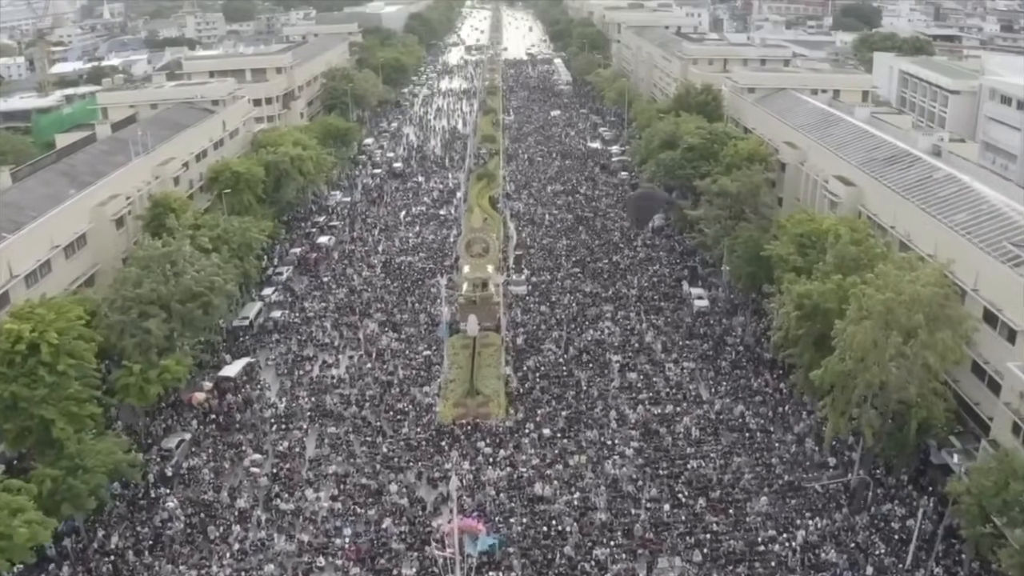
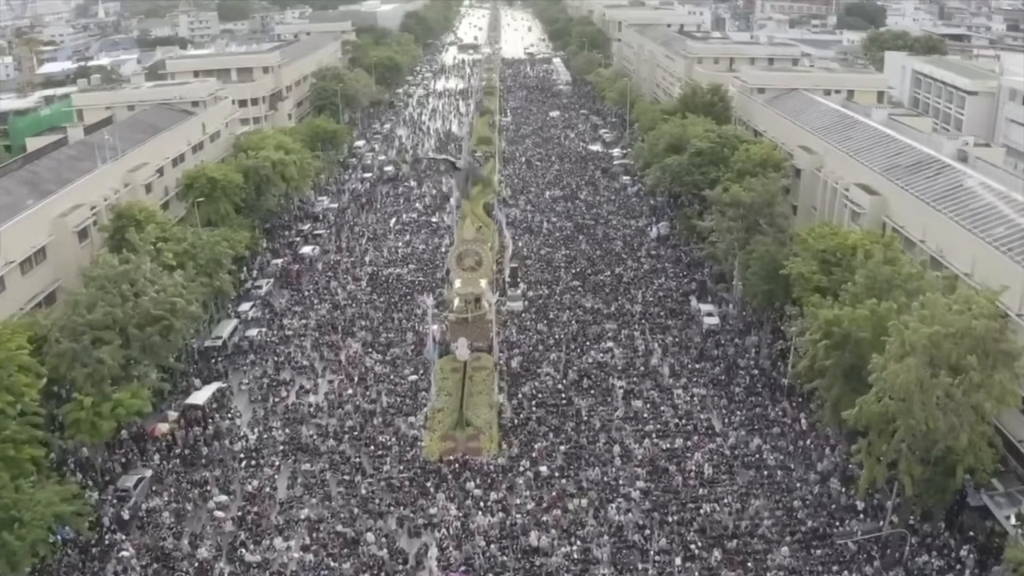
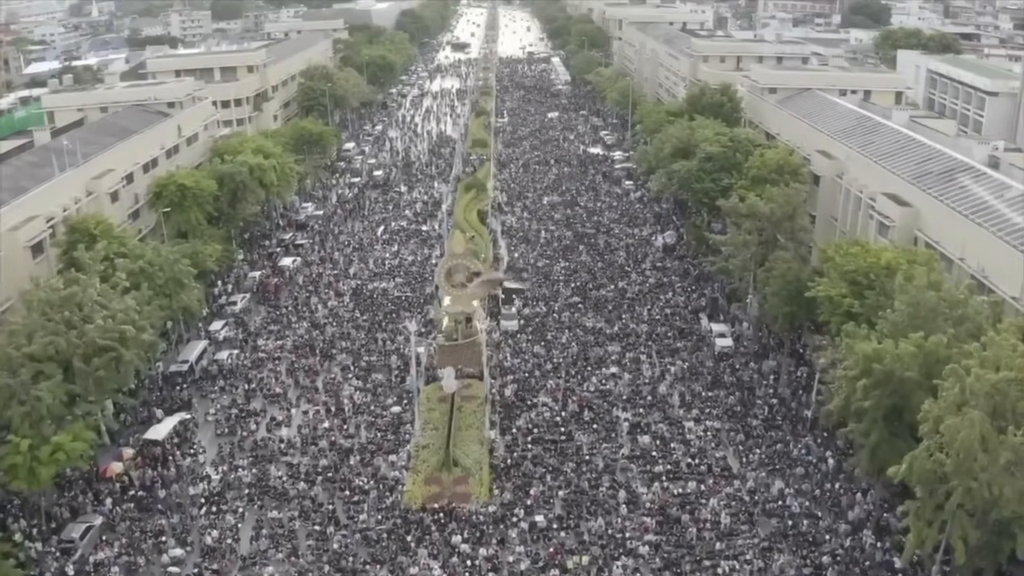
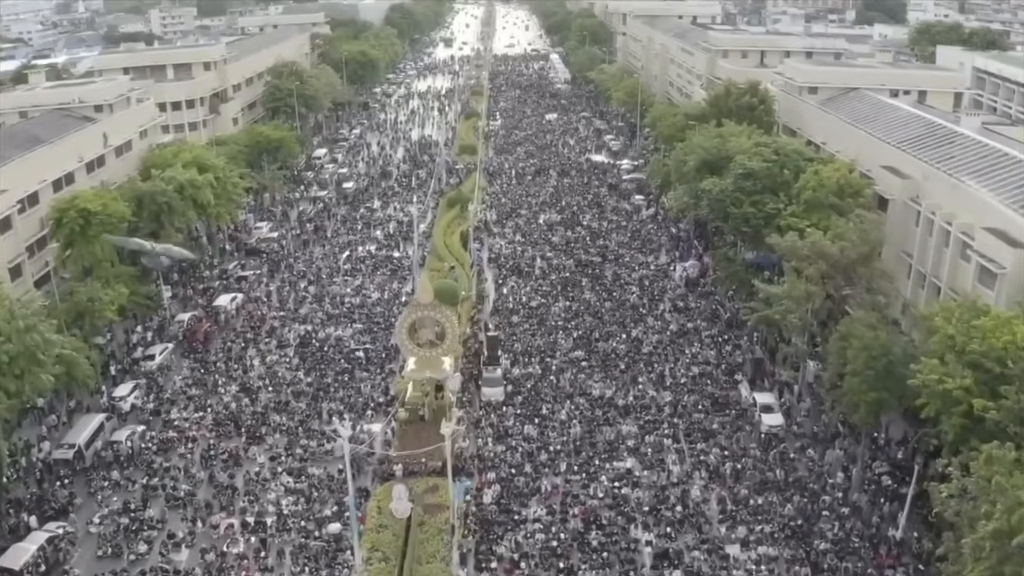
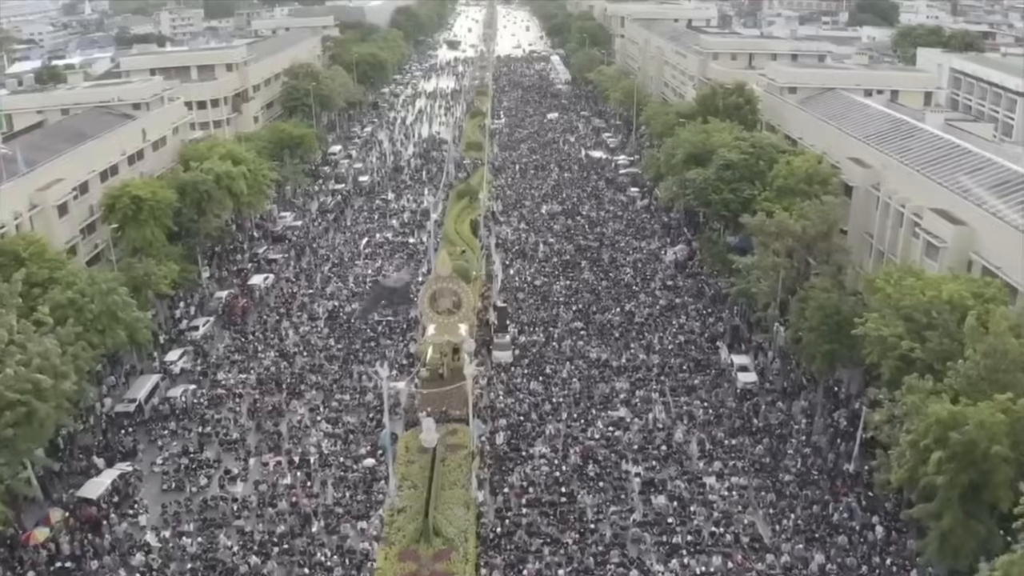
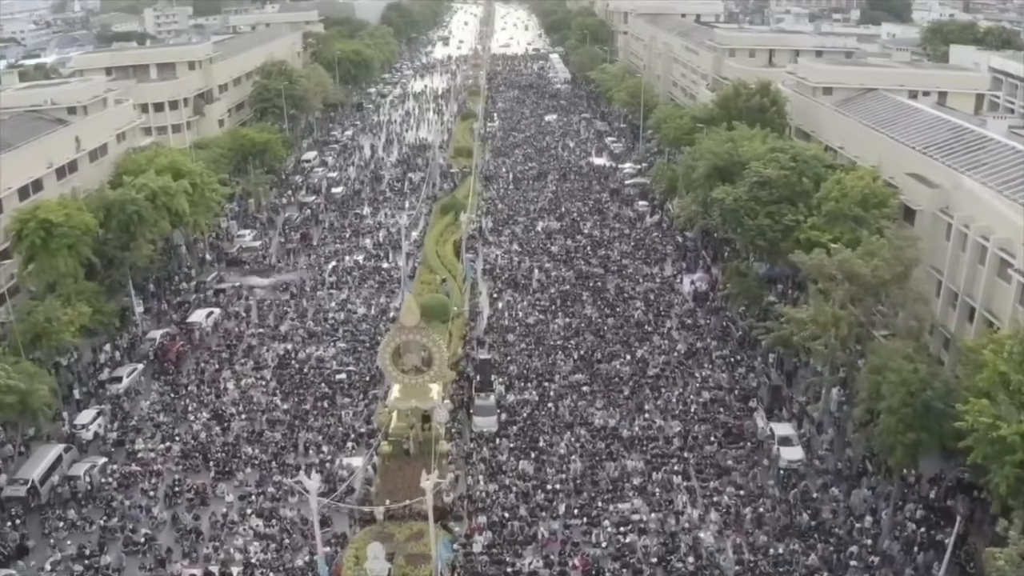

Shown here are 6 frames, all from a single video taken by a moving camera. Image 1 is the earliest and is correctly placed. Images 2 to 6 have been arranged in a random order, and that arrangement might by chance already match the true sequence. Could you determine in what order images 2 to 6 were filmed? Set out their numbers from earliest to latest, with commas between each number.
2, 3, 5, 4, 6
